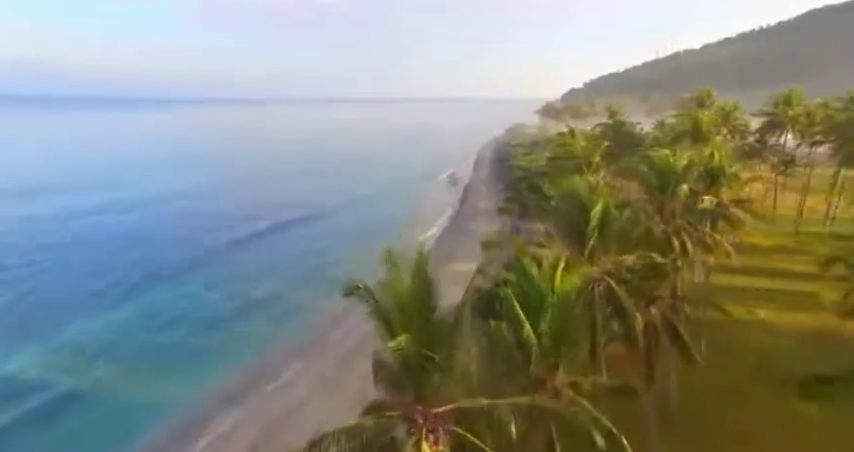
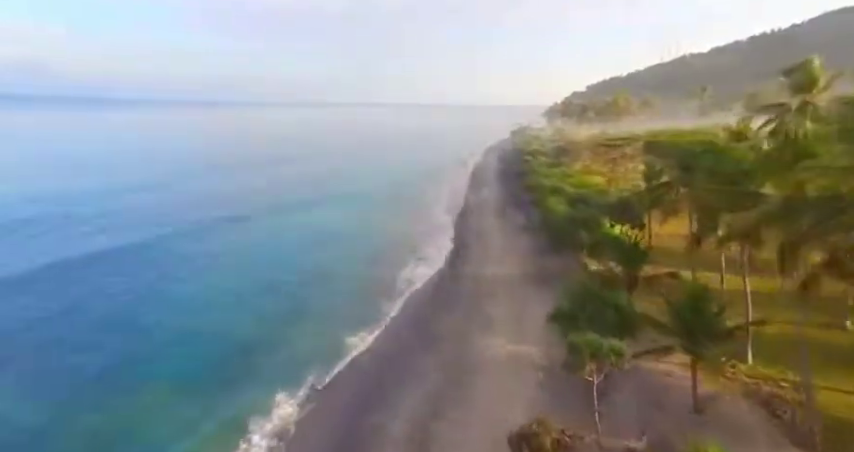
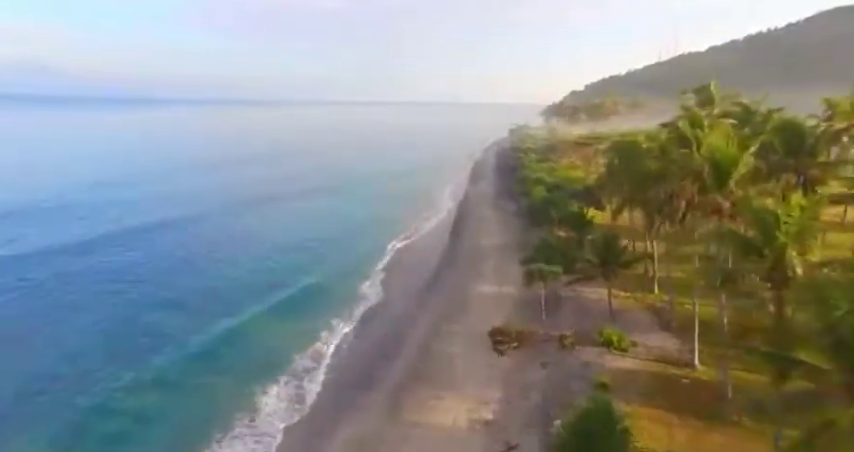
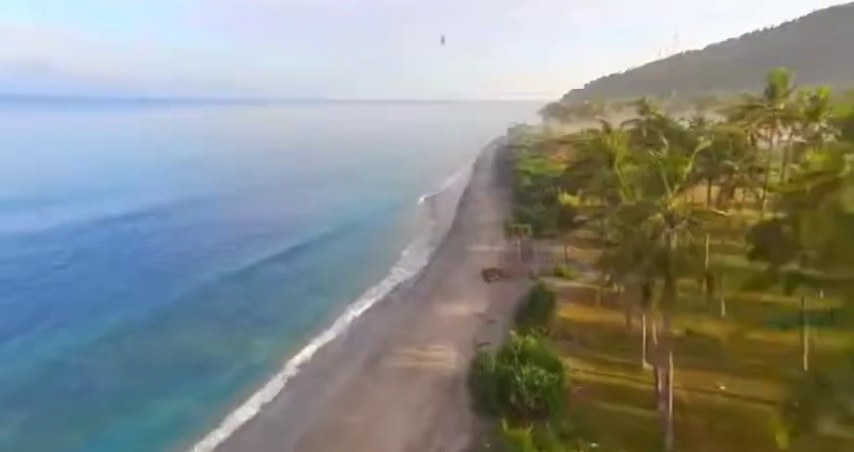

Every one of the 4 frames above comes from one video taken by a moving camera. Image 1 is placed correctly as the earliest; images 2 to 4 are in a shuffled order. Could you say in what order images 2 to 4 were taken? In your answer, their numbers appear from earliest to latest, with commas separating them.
4, 3, 2
